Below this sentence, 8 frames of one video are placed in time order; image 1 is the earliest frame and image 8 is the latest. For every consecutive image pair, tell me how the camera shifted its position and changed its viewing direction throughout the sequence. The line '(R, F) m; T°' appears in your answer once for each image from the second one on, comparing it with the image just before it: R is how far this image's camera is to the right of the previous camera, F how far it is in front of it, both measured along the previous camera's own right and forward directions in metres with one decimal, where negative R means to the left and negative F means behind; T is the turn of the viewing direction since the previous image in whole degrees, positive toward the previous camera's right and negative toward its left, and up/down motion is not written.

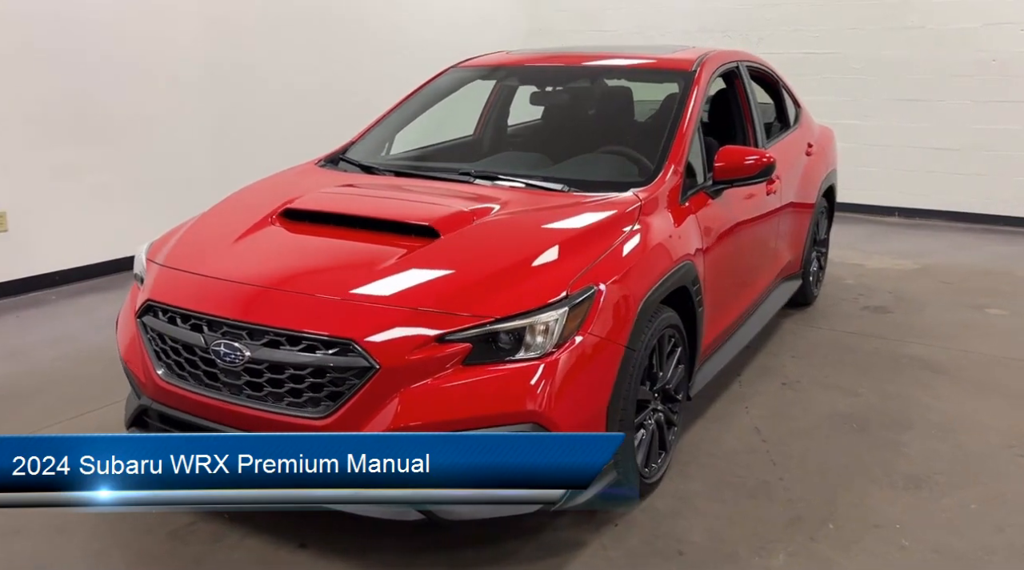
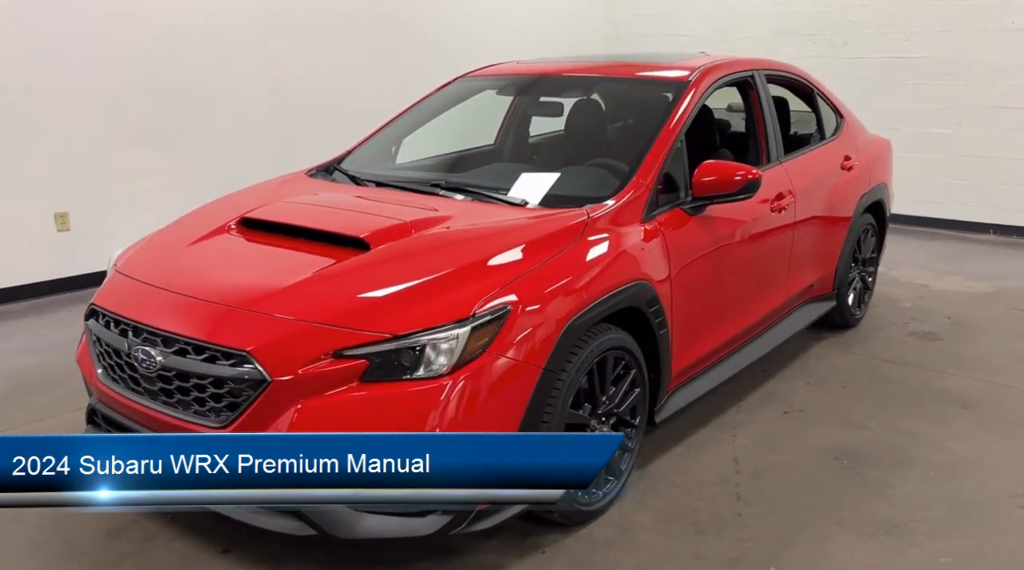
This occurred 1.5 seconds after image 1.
(+0.5, +0.1) m; -8°
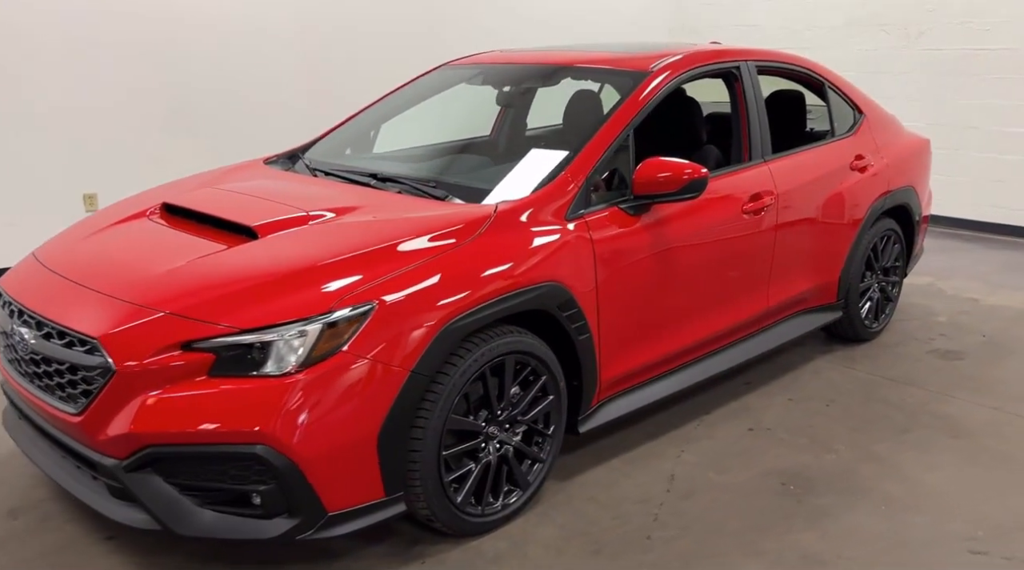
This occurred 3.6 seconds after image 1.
(+0.5, +0.1) m; -7°
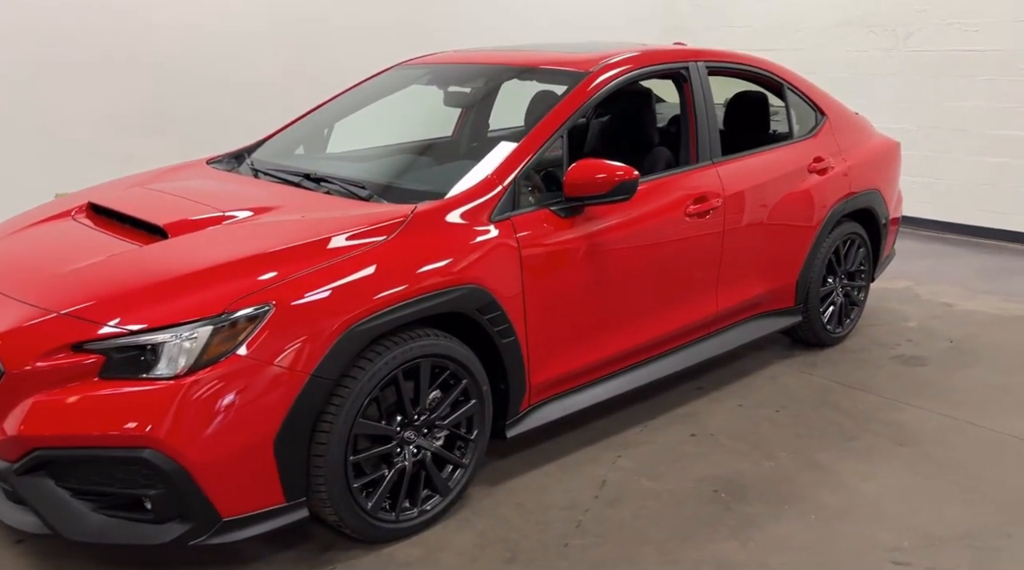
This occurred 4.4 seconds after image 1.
(+0.2, 0.0) m; -1°
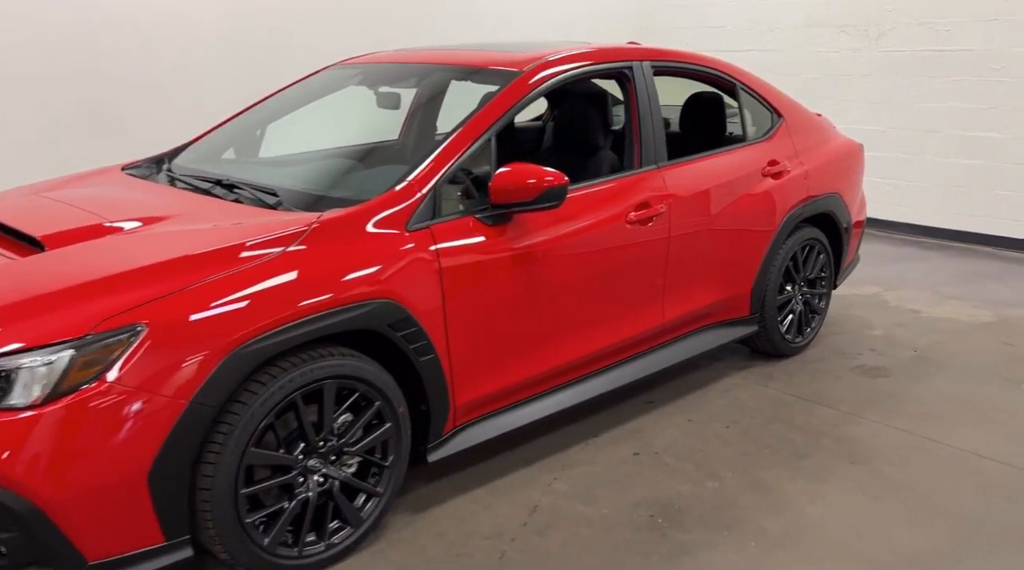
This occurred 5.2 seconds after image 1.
(+0.2, +0.2) m; +1°
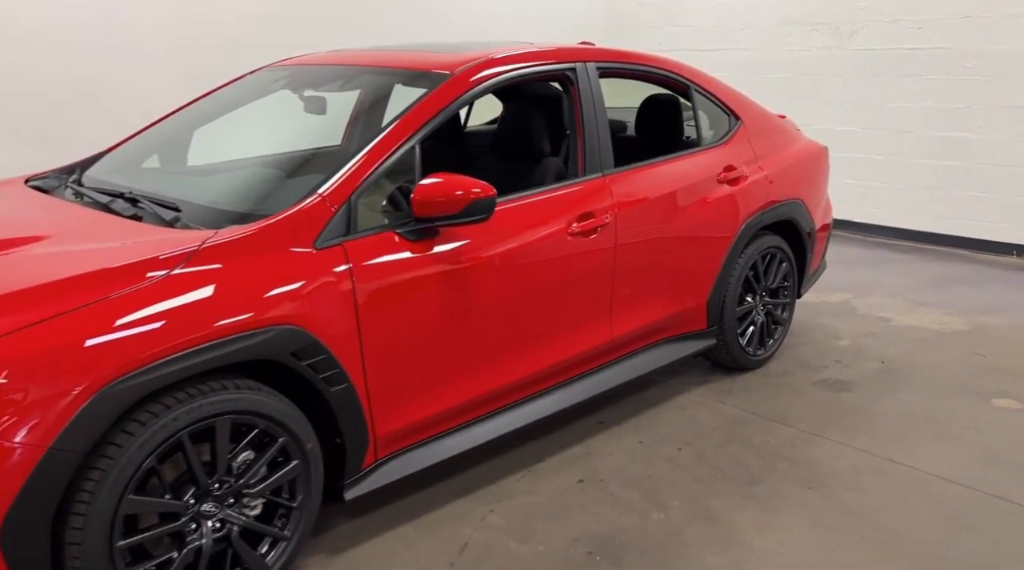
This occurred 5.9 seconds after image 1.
(+0.2, +0.2) m; +1°
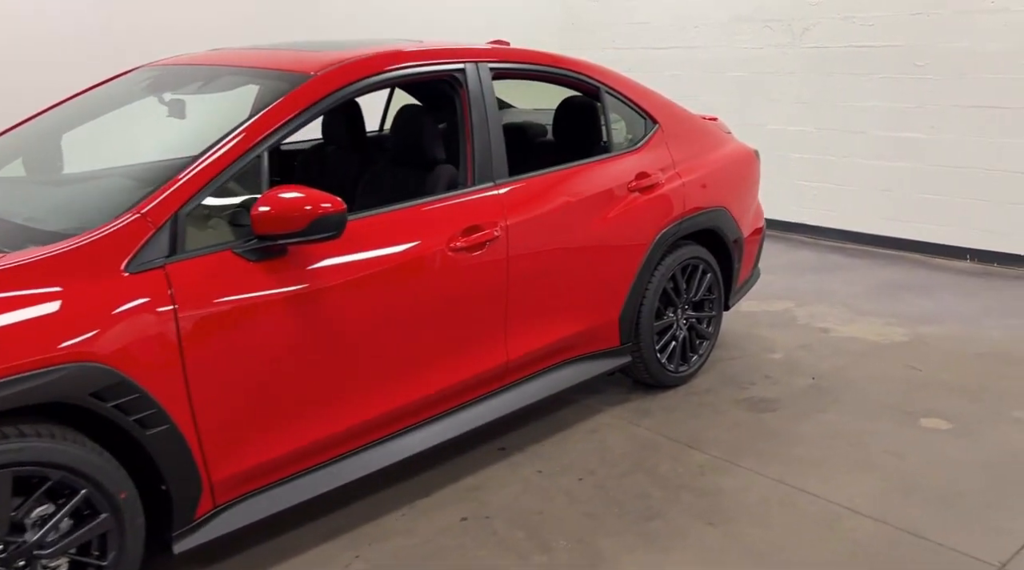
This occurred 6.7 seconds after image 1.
(+0.3, +0.2) m; +1°
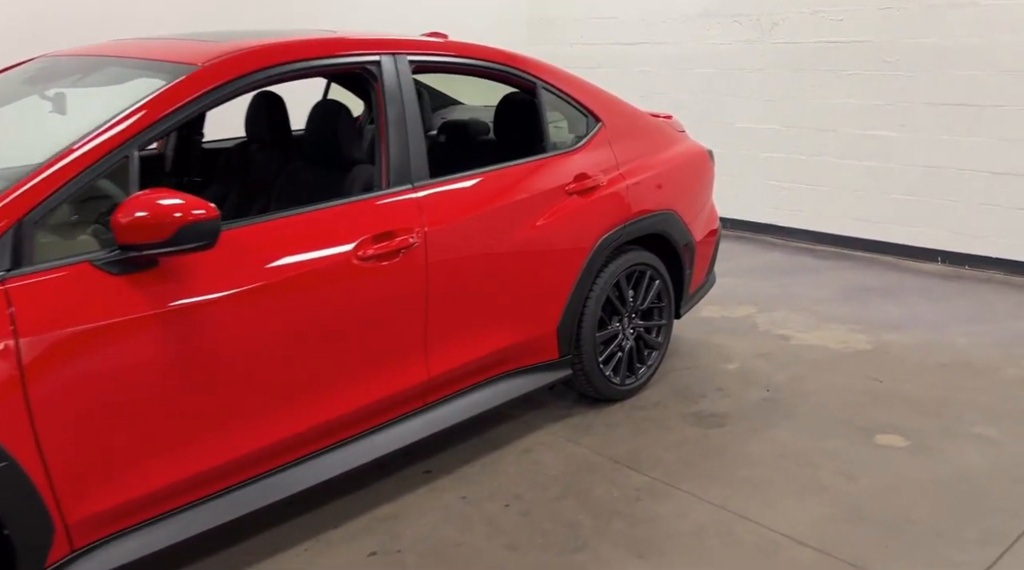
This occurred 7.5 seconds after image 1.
(+0.2, +0.2) m; +1°
